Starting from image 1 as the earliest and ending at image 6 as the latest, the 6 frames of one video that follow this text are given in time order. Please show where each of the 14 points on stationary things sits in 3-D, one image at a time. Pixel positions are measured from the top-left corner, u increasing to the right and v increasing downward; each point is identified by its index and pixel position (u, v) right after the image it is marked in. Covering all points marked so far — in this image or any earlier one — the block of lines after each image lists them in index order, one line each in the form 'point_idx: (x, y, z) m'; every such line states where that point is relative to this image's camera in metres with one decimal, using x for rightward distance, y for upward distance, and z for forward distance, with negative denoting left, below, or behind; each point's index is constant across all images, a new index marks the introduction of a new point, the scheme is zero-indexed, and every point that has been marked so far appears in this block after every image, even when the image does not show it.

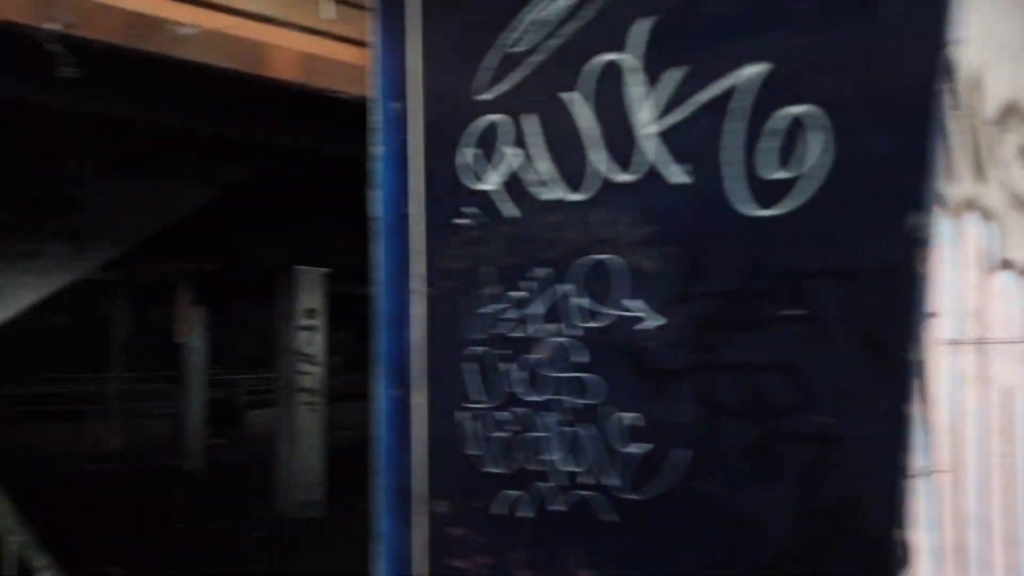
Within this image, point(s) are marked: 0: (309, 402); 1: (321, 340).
0: (-2.5, -1.4, +9.3) m
1: (-2.4, -0.7, +9.4) m
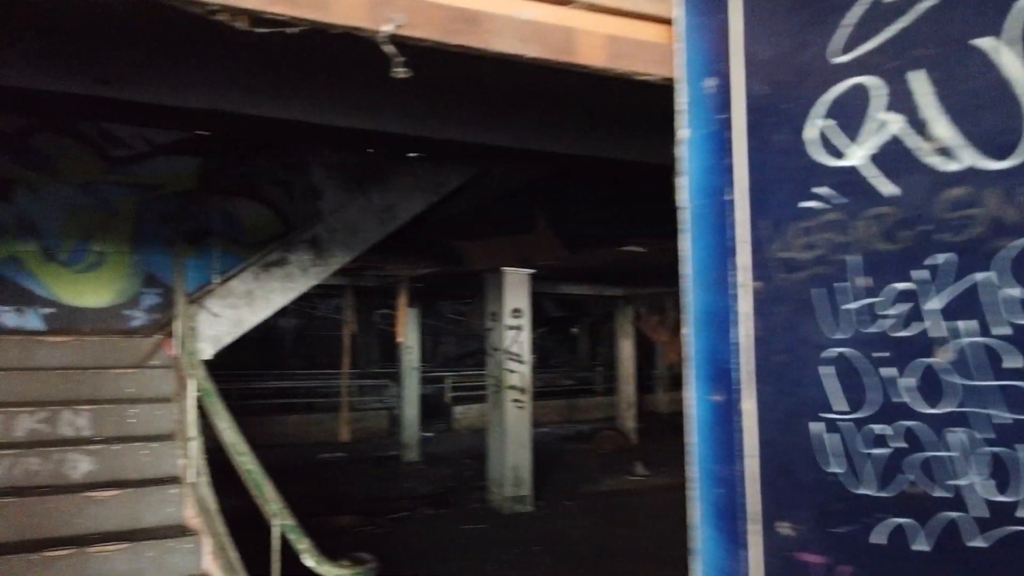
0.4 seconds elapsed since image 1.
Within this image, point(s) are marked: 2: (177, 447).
0: (0.0, -1.4, +9.5) m
1: (+0.2, -0.7, +9.6) m
2: (-2.3, -1.1, +5.1) m
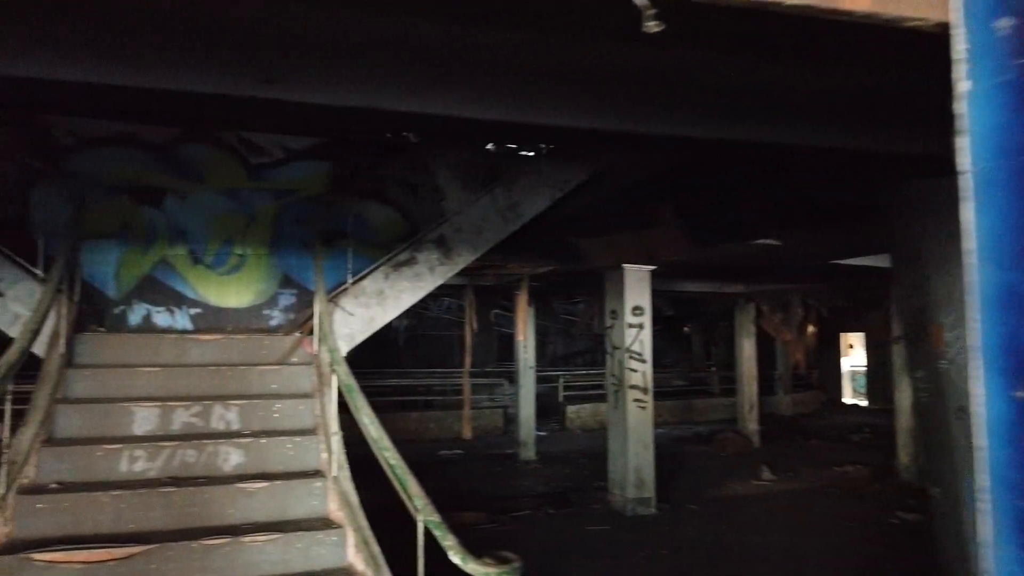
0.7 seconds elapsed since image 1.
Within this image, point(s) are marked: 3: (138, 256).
0: (+1.5, -1.4, +9.3) m
1: (+1.7, -0.6, +9.4) m
2: (-1.3, -1.1, +5.3) m
3: (-3.8, +0.3, +7.7) m
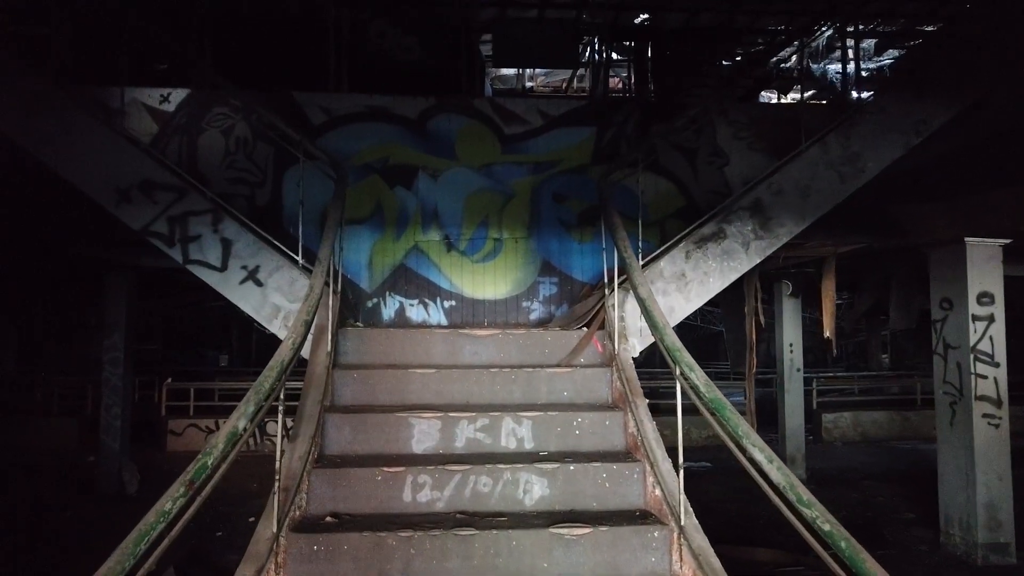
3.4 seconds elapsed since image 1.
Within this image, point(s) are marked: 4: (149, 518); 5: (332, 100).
0: (+4.5, -1.2, +7.1) m
1: (+4.6, -0.4, +7.1) m
2: (+0.7, -1.0, +3.9) m
3: (-1.1, +0.4, +6.9) m
4: (-1.2, -0.8, +2.5) m
5: (-1.6, +1.7, +6.8) m
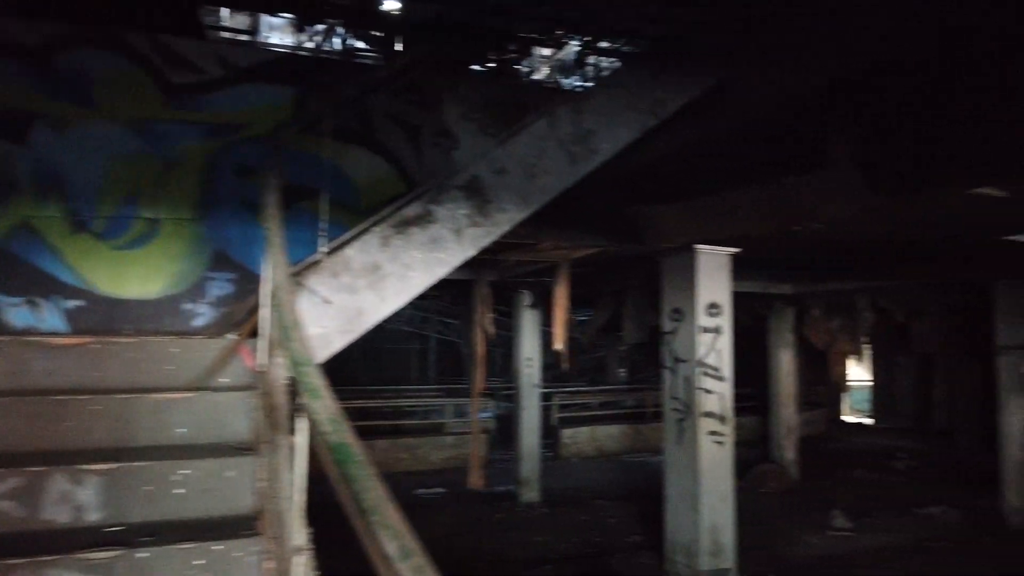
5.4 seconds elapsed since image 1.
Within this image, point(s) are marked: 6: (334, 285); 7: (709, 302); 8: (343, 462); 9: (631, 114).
0: (+1.8, -1.3, +6.7) m
1: (+1.9, -0.5, +6.8) m
2: (-0.8, -0.9, +2.6) m
3: (-3.4, +0.5, +4.9) m
4: (-2.2, -0.6, +0.7) m
5: (-3.9, +1.8, +4.7) m
6: (-1.0, 0.0, +4.0) m
7: (+1.8, -0.1, +6.8) m
8: (-0.4, -0.4, +1.9) m
9: (+0.7, +1.1, +4.7) m
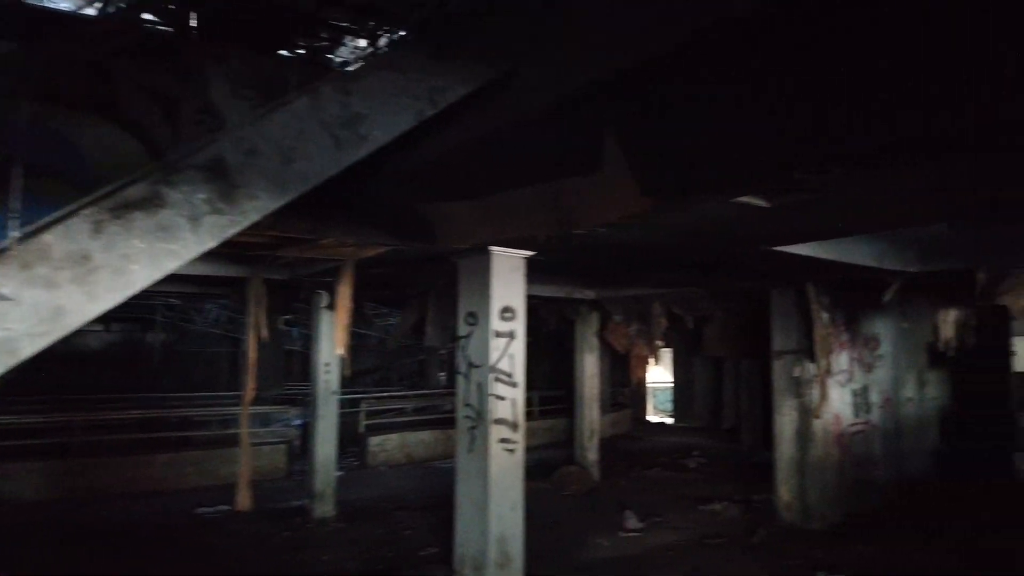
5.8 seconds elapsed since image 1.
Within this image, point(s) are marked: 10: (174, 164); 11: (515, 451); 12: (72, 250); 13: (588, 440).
0: (-0.1, -1.3, +6.5) m
1: (+0.1, -0.6, +6.7) m
2: (-1.7, -0.9, +1.9) m
3: (-4.7, +0.5, +3.6) m
4: (-2.6, -0.6, -0.3) m
5: (-5.1, +1.8, +3.3) m
6: (-2.1, 0.0, +3.3) m
7: (-0.1, -0.2, +6.6) m
8: (-1.2, -0.4, +1.3) m
9: (-0.6, +1.1, +4.3) m
10: (-1.7, +0.6, +3.7) m
11: (0.0, -1.4, +6.6) m
12: (-2.0, +0.2, +3.4) m
13: (+1.3, -2.6, +12.8) m
